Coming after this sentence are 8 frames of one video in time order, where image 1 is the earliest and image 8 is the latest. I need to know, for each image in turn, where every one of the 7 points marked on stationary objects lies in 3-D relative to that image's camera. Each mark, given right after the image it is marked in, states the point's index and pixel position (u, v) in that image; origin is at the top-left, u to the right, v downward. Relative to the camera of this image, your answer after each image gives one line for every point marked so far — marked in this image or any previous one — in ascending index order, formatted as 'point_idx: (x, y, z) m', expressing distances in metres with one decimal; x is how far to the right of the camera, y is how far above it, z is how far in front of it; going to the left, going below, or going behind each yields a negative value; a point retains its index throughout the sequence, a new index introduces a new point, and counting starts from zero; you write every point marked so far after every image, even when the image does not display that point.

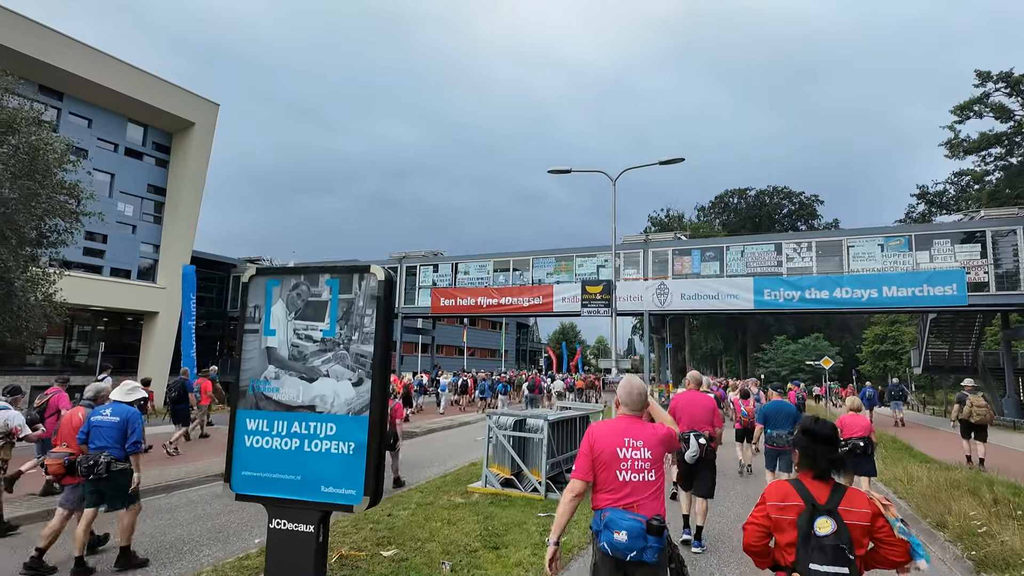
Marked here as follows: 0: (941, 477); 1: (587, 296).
0: (+6.6, -2.9, +9.2) m
1: (+2.2, -0.3, +17.2) m
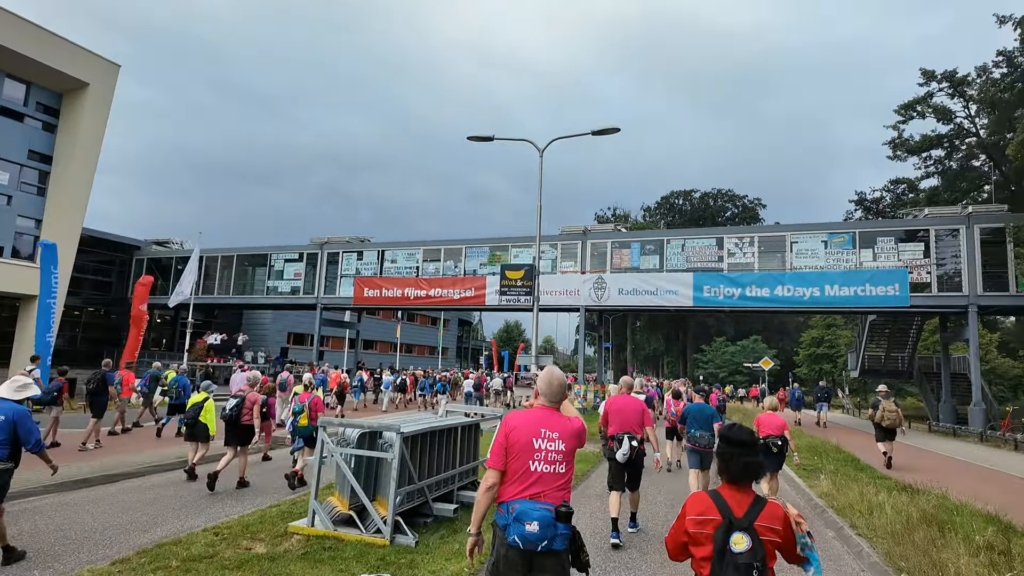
0: (+4.8, -2.7, +7.3) m
1: (-0.2, +0.1, +14.9) m
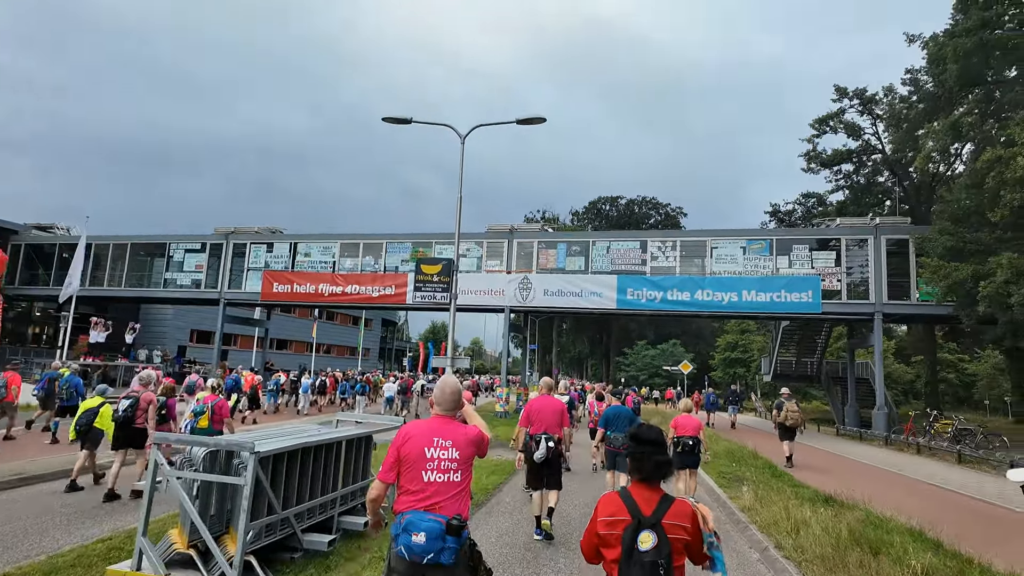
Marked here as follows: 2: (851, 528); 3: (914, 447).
0: (+3.6, -2.7, +6.8) m
1: (-2.2, +0.2, +13.7) m
2: (+3.8, -2.7, +6.6) m
3: (+11.3, -4.5, +16.6) m
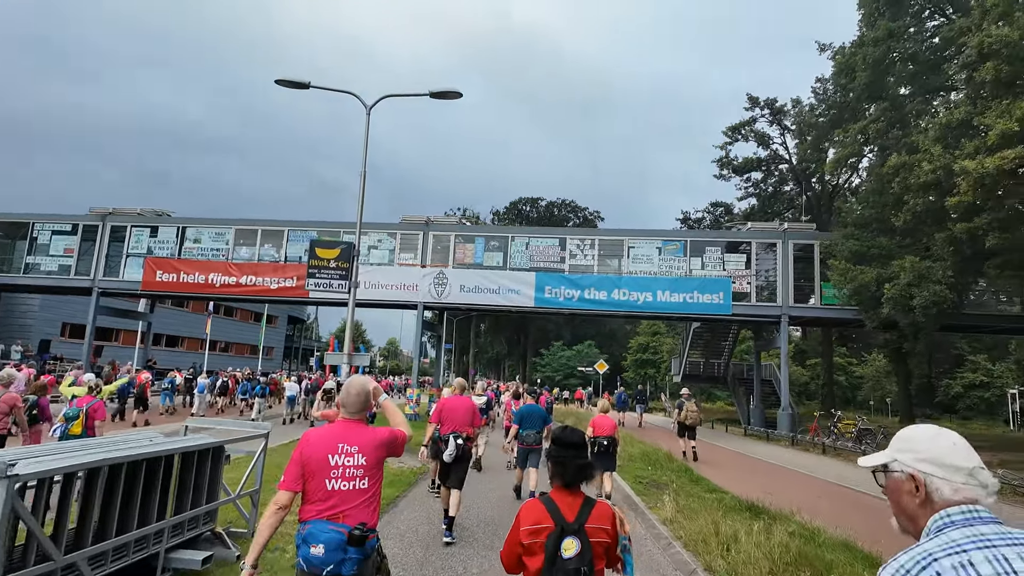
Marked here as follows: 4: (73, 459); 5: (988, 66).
0: (+2.6, -2.6, +6.1) m
1: (-4.1, +0.5, +12.1) m
2: (+2.7, -2.5, +5.9) m
3: (+8.7, -4.5, +16.8) m
4: (-2.9, -1.1, +3.9) m
5: (+10.3, +4.8, +12.9) m
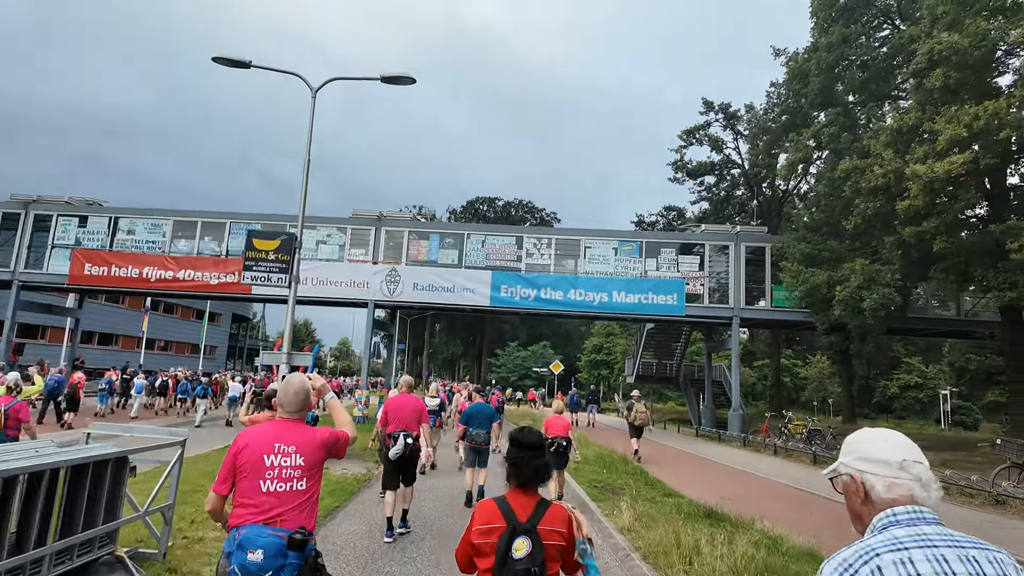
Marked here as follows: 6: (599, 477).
0: (+2.0, -2.5, +5.7) m
1: (-5.0, +0.6, +11.3) m
2: (+2.2, -2.5, +5.6) m
3: (+7.4, -4.6, +16.9) m
4: (-3.2, -1.0, +3.1) m
5: (+9.4, +4.7, +13.1) m
6: (+1.6, -3.6, +11.3) m
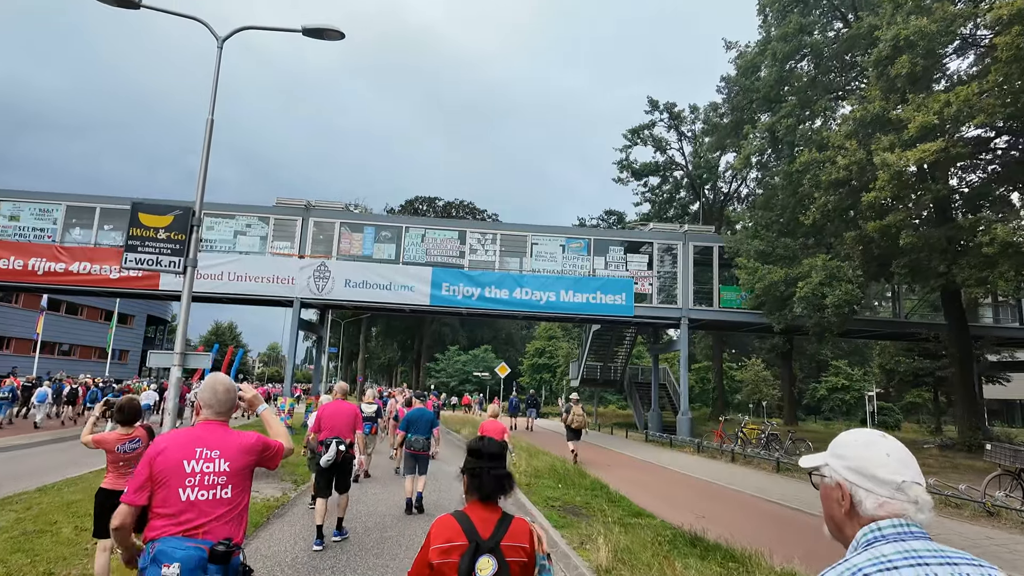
0: (+1.7, -2.3, +4.4) m
1: (-5.8, +0.9, +9.2) m
2: (+1.9, -2.3, +4.2) m
3: (+5.8, -4.5, +16.0) m
4: (-3.2, -0.7, +1.3) m
5: (+8.3, +4.8, +12.5) m
6: (+0.7, -3.4, +9.9) m
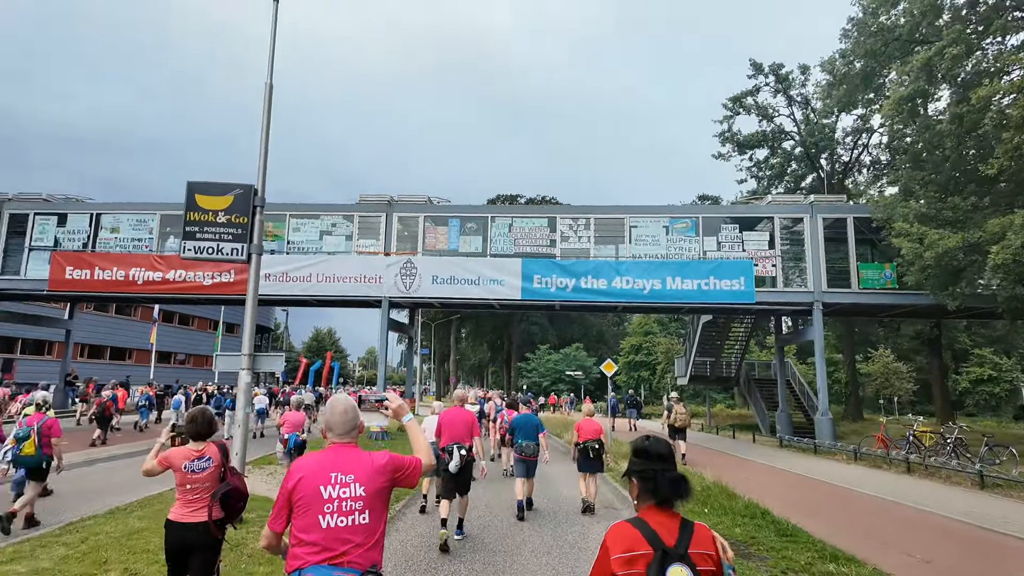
0: (+2.6, -1.9, +2.1) m
1: (-4.3, +0.9, +8.0) m
2: (+2.8, -1.9, +1.9) m
3: (+8.5, -3.9, +13.1) m
4: (-2.8, -0.6, -0.2) m
5: (+10.0, +5.5, +9.2) m
6: (+2.5, -3.0, +7.7) m
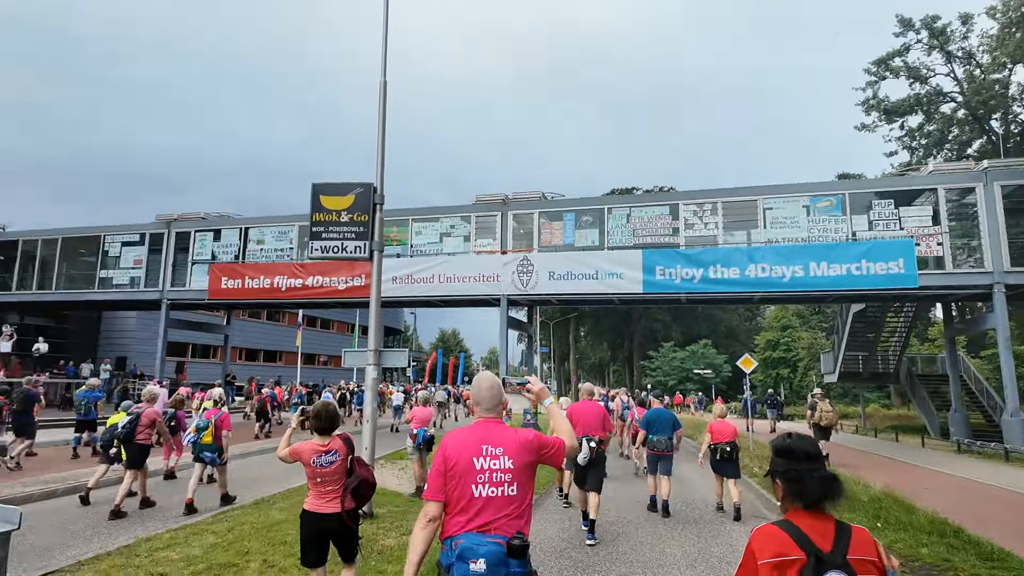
0: (+3.0, -1.7, +1.1) m
1: (-2.7, +1.0, +8.2) m
2: (+3.1, -1.7, +0.9) m
3: (+11.0, -3.4, +10.6) m
4: (-2.7, -0.5, -0.2) m
5: (+11.4, +6.0, +6.6) m
6: (+4.0, -2.8, +6.6) m
